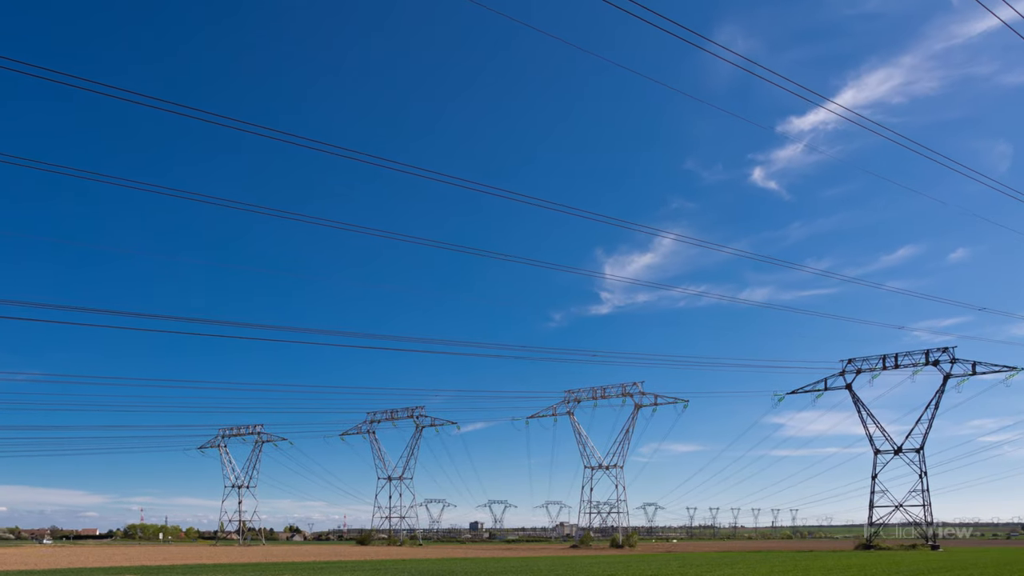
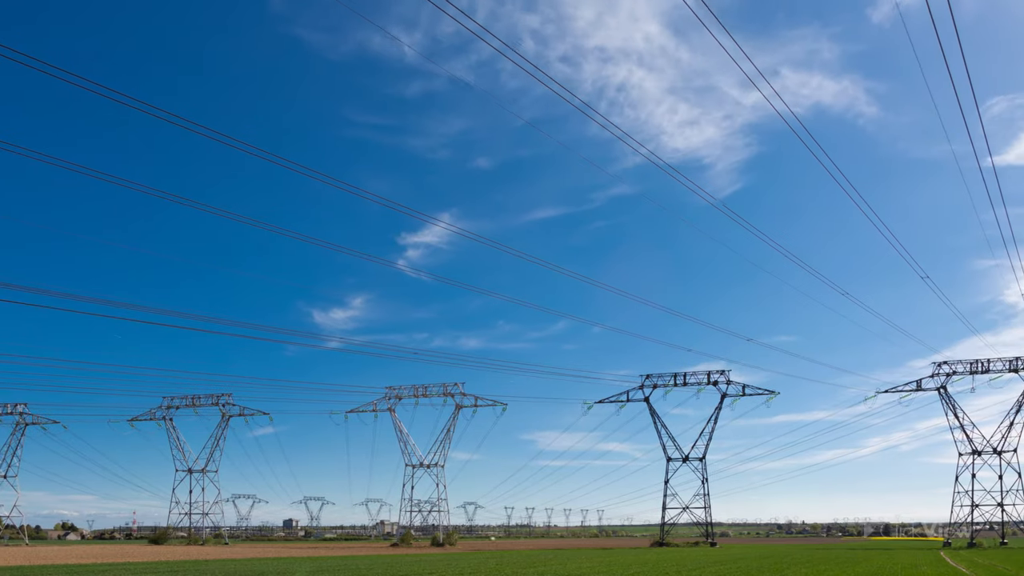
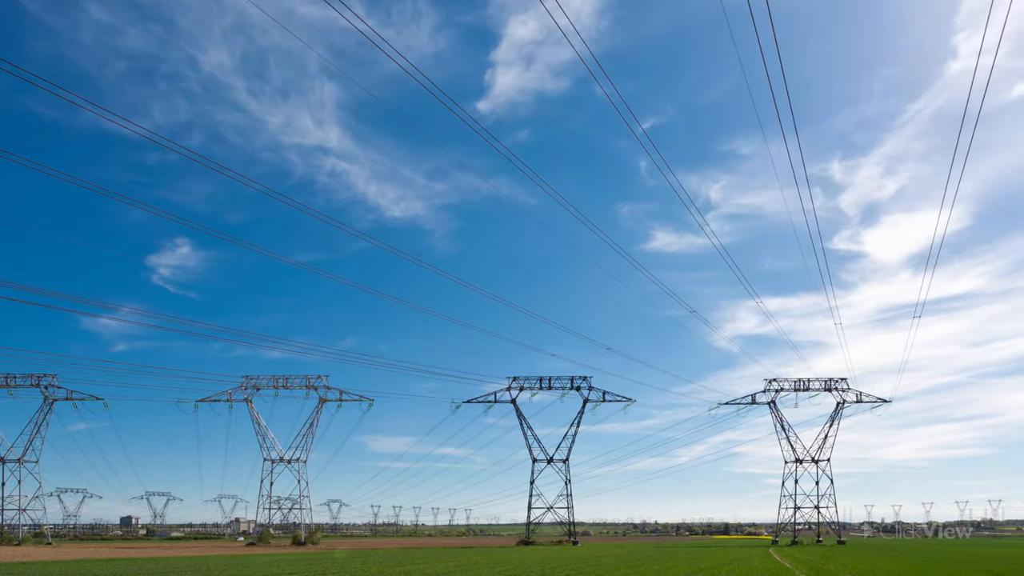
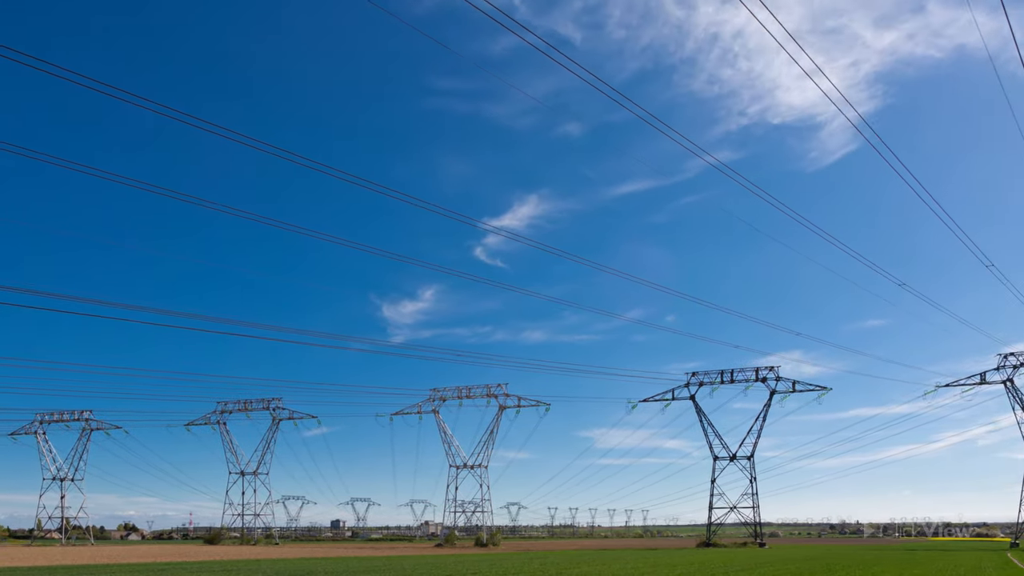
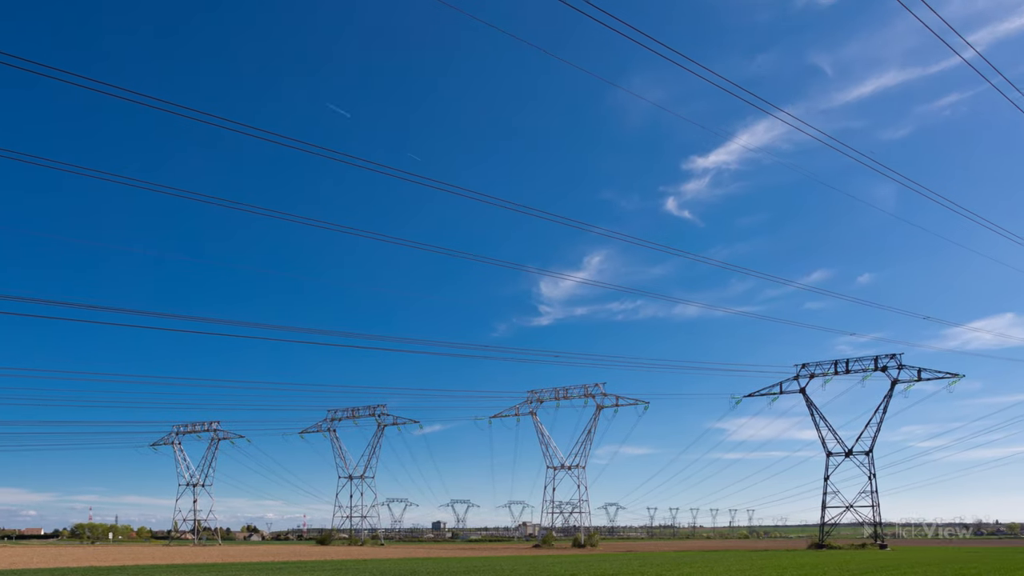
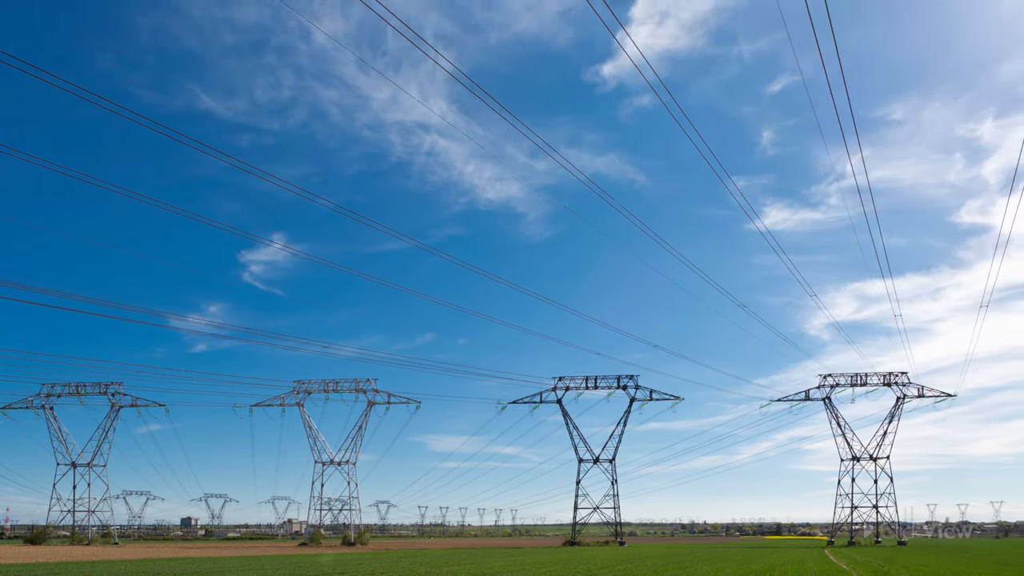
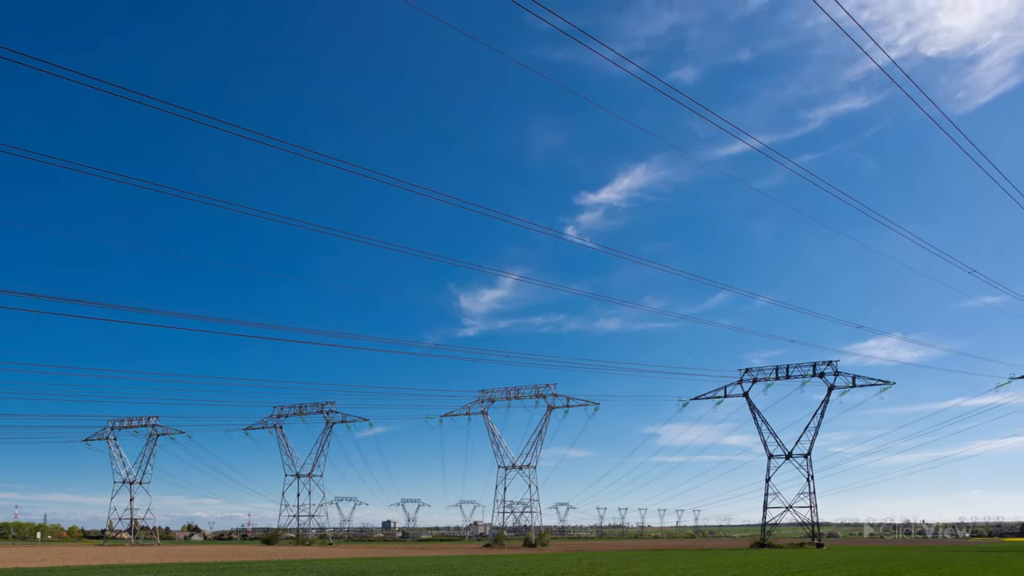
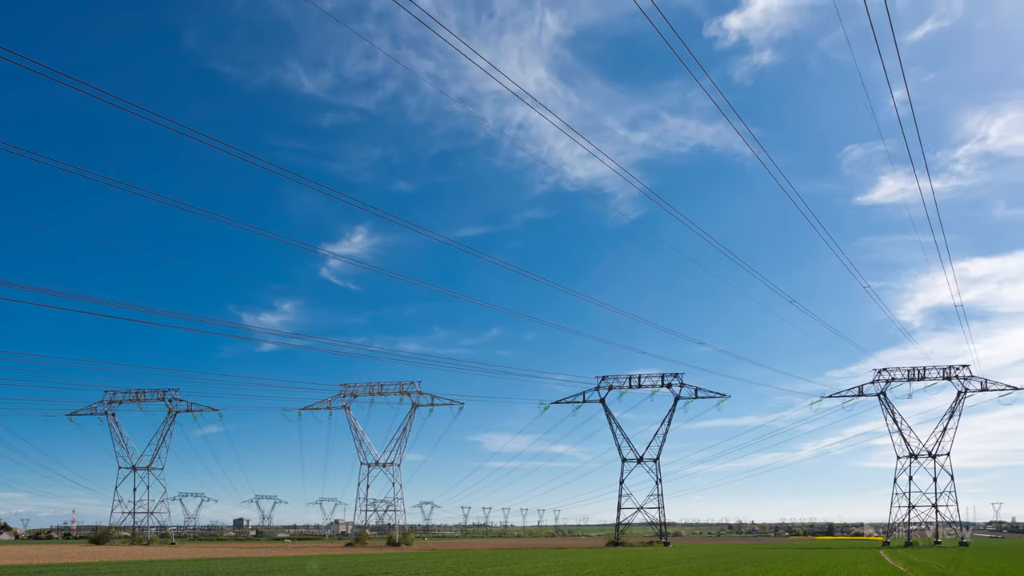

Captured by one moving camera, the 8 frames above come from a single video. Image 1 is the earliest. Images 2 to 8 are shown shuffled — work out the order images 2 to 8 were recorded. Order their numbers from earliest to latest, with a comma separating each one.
5, 7, 4, 2, 8, 6, 3
